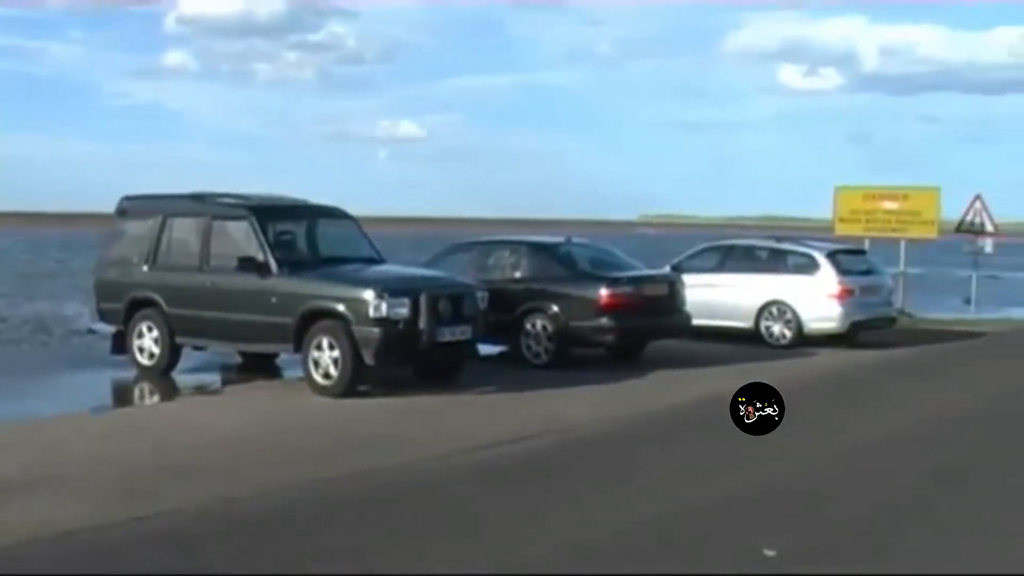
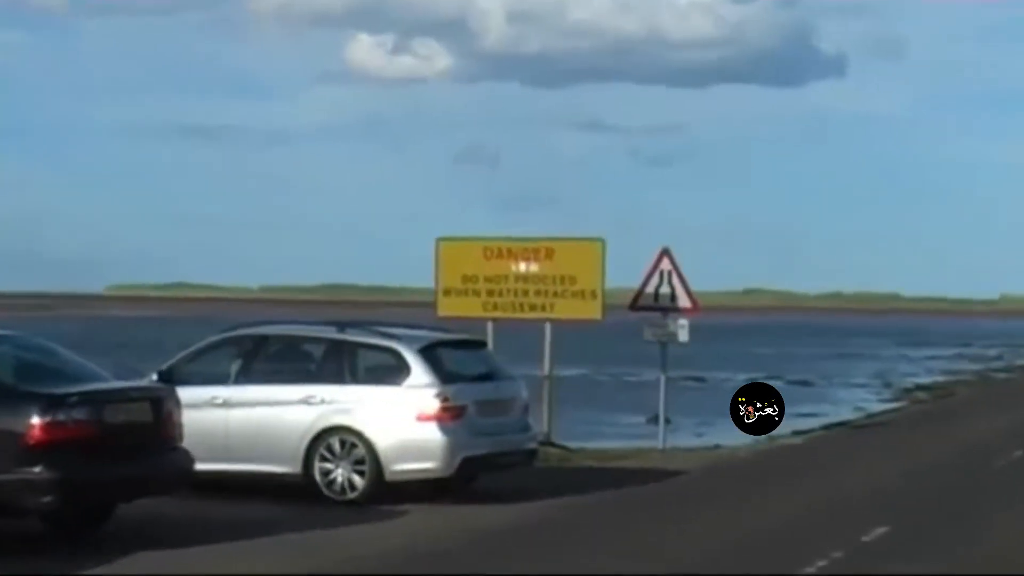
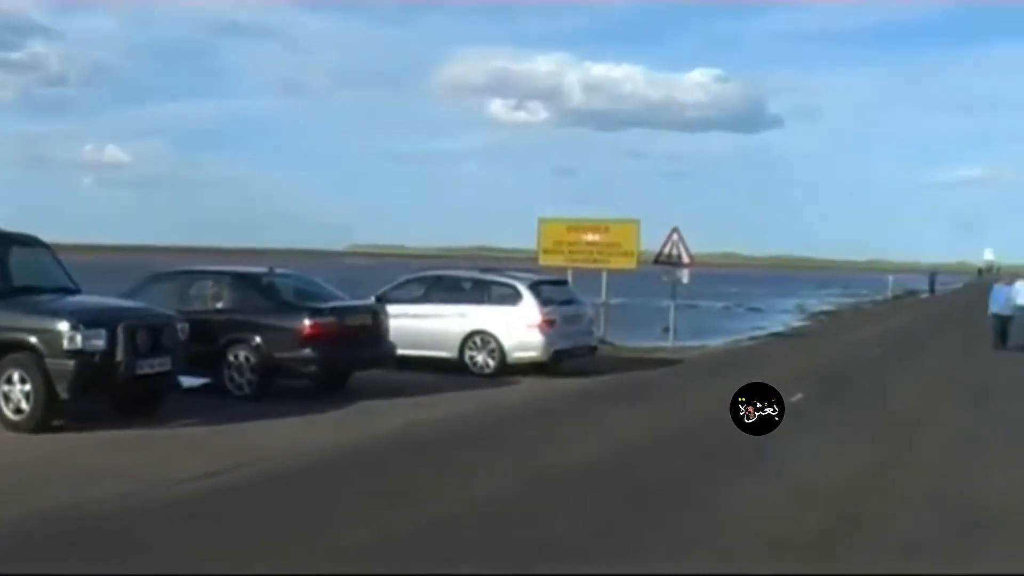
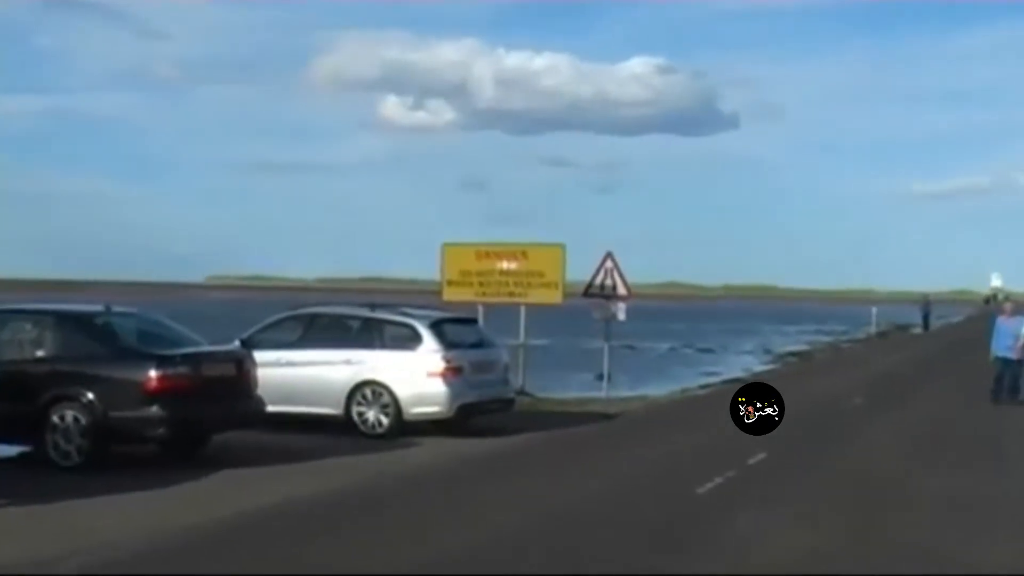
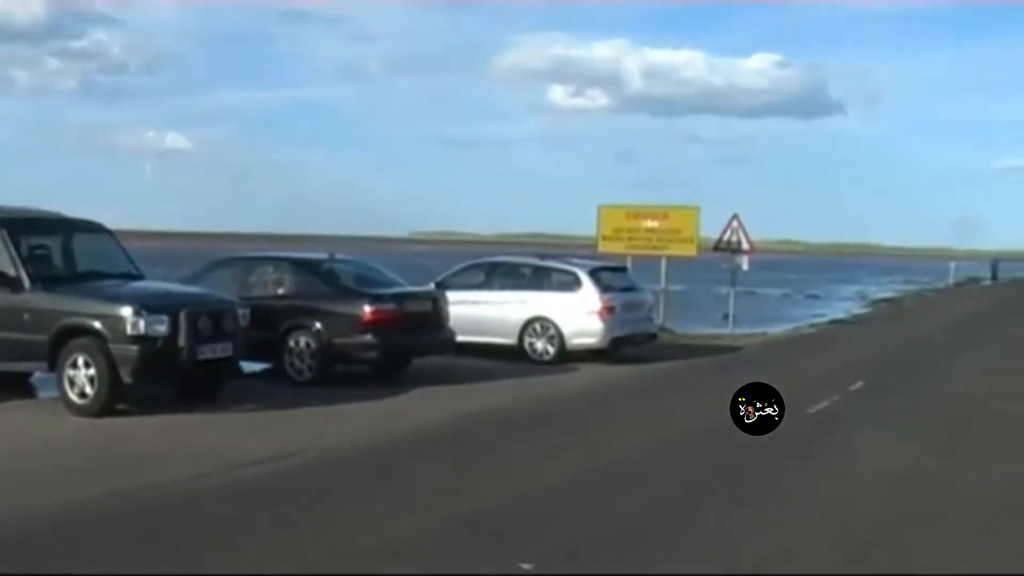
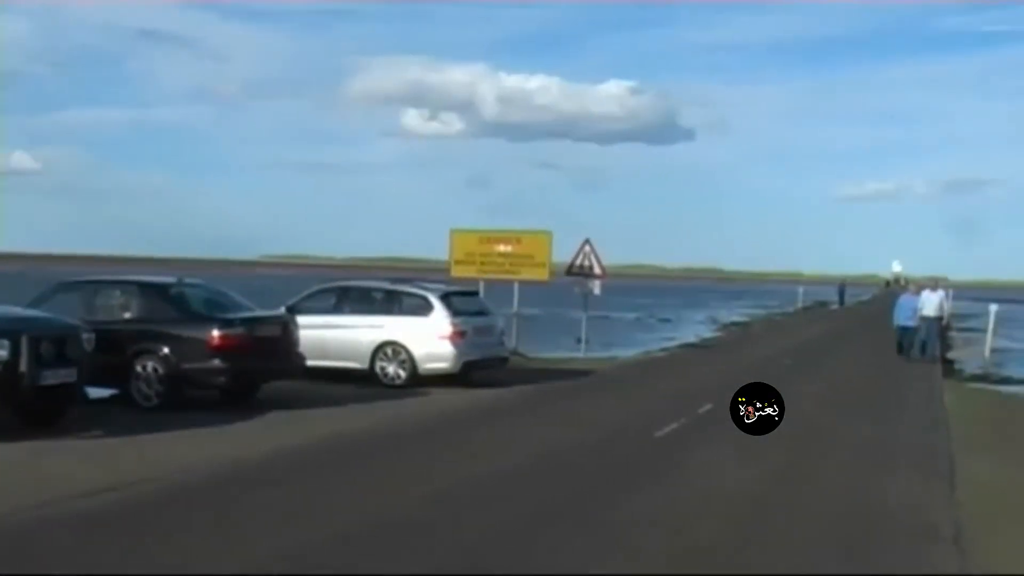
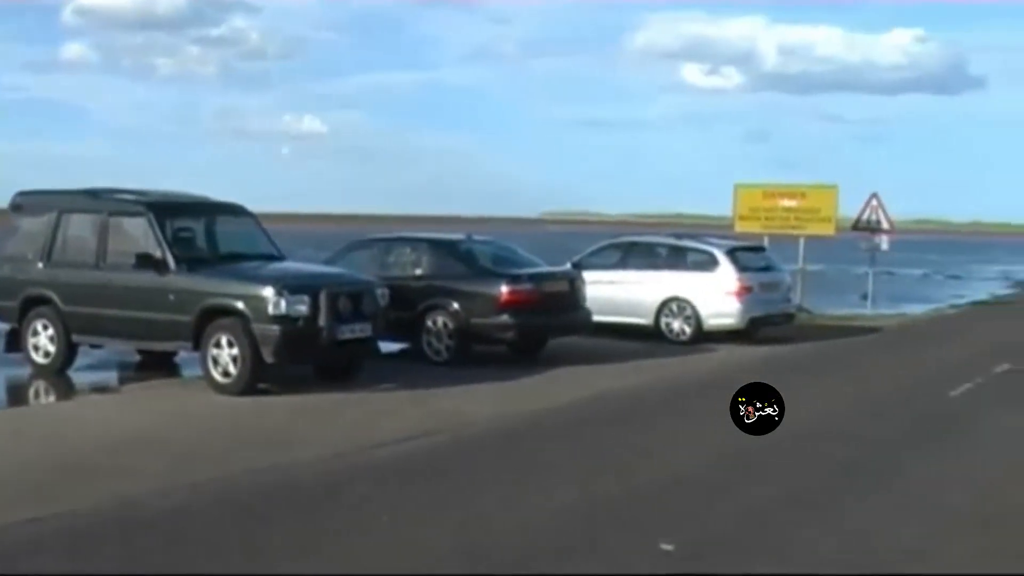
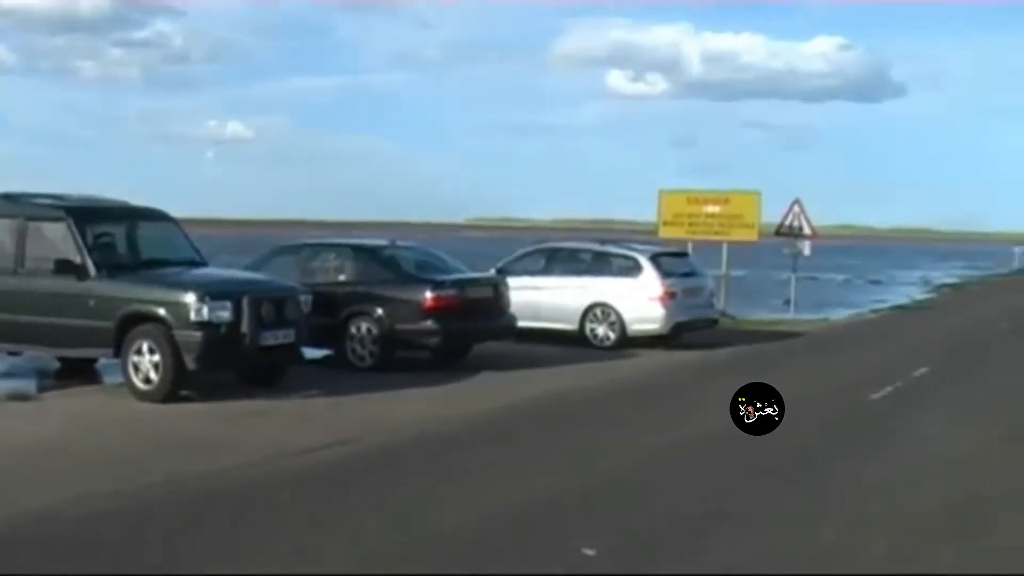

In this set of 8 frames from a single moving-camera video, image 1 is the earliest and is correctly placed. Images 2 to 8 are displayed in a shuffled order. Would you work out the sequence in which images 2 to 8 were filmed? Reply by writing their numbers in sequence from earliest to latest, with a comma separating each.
7, 8, 5, 3, 6, 4, 2
